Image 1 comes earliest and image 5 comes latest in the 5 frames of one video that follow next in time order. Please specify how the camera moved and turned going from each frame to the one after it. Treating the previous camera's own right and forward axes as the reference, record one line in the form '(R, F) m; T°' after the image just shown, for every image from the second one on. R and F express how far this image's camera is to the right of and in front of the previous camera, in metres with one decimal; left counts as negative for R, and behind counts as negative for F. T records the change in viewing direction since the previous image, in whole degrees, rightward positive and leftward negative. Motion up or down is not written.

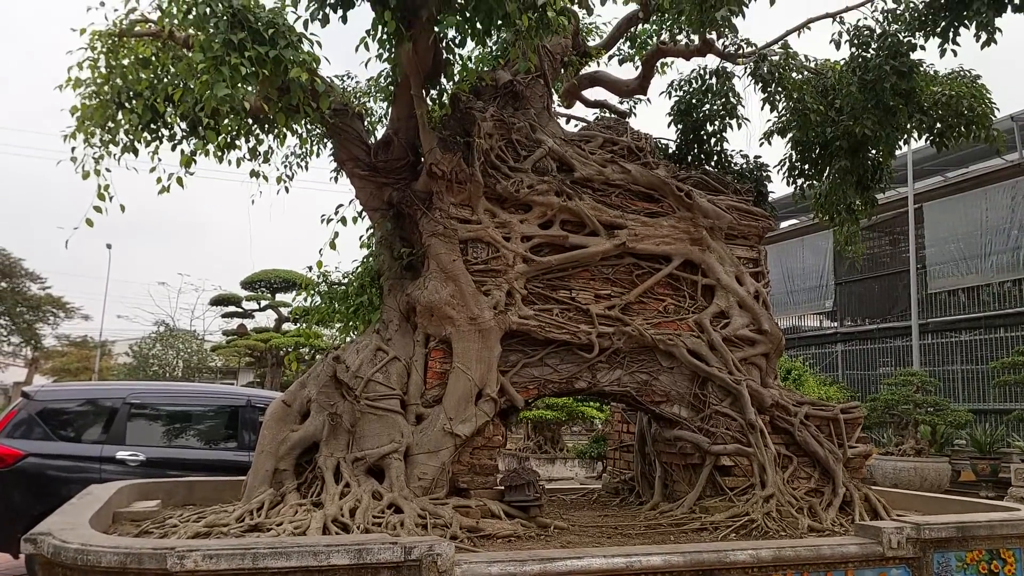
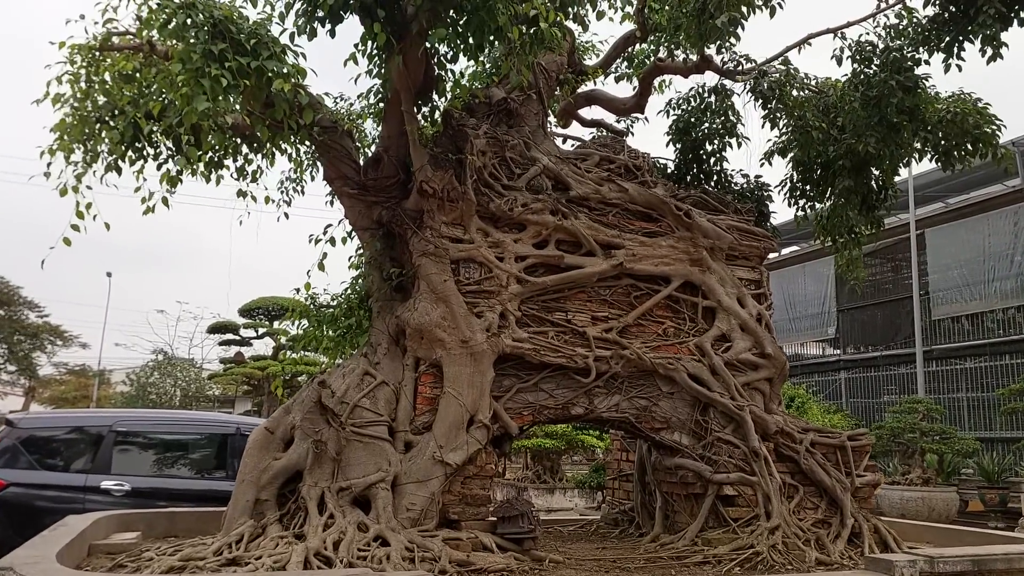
(+0.1, +0.2) m; 0°
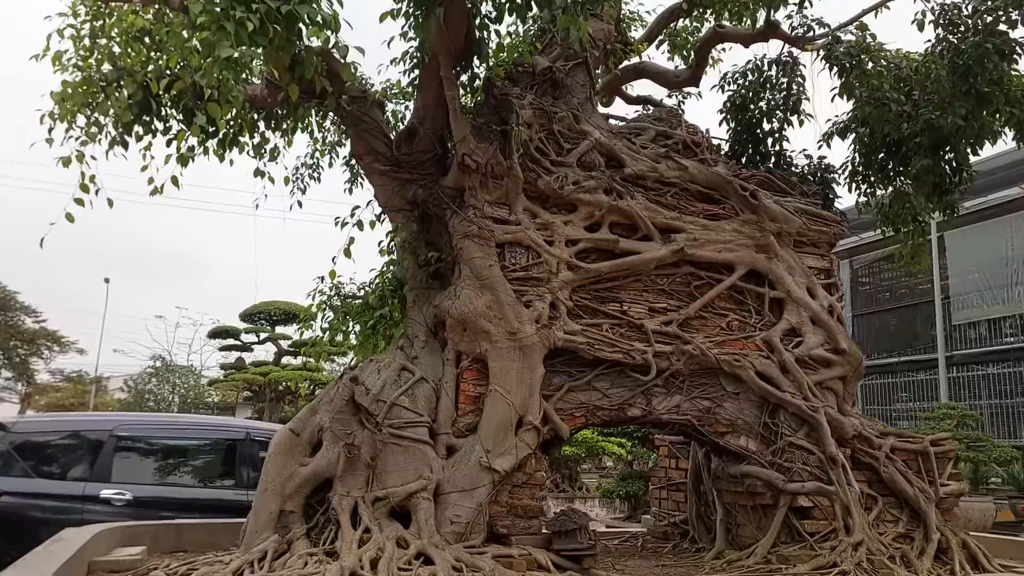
(-0.4, +0.7) m; 0°
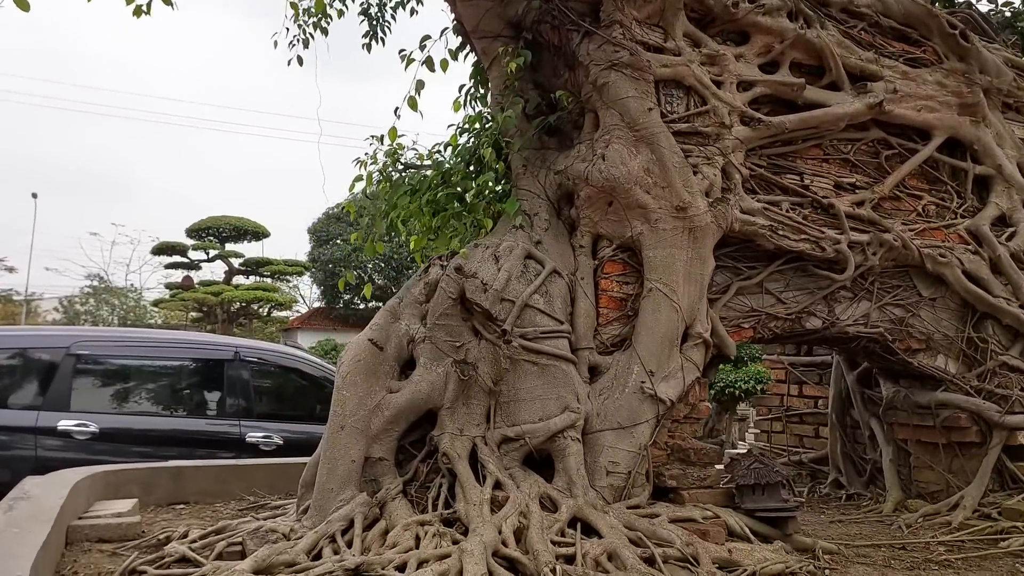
(-1.1, +1.7) m; +4°
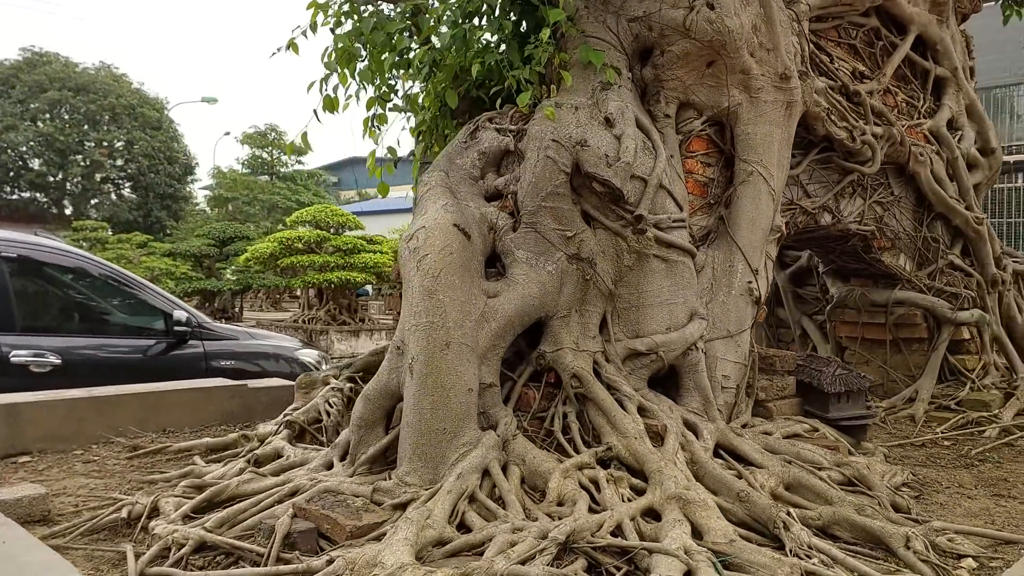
(-1.5, +1.2) m; +22°
